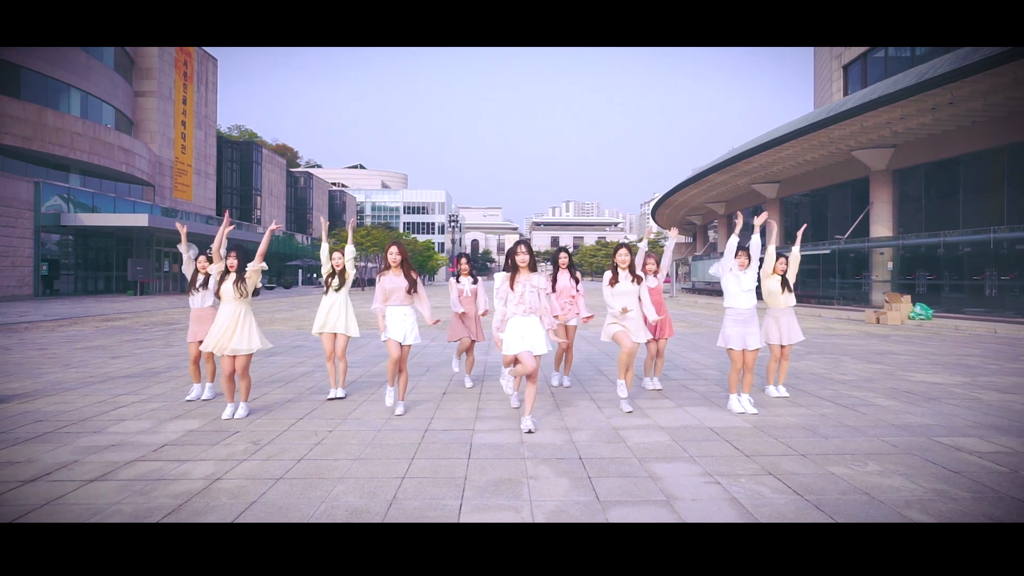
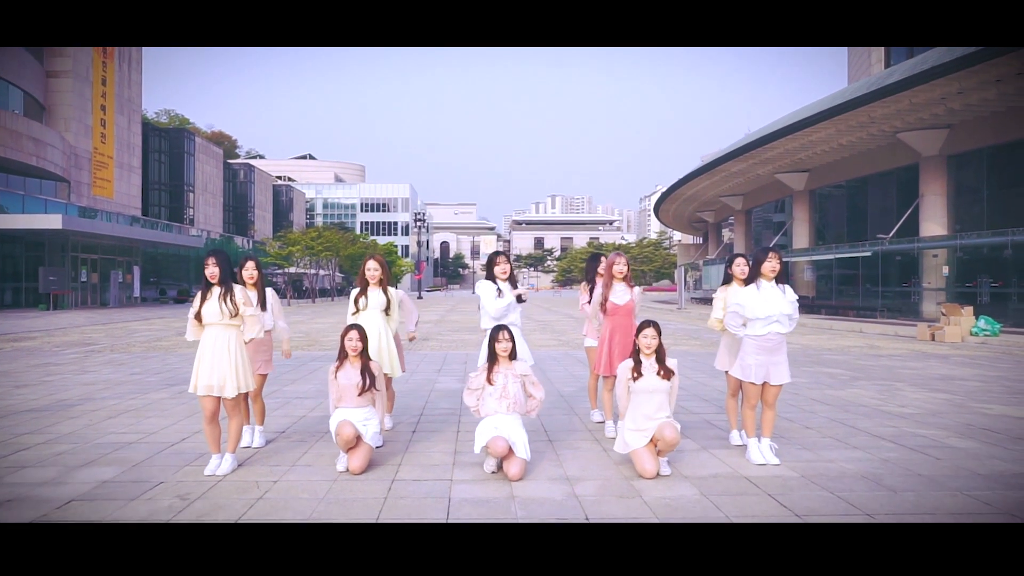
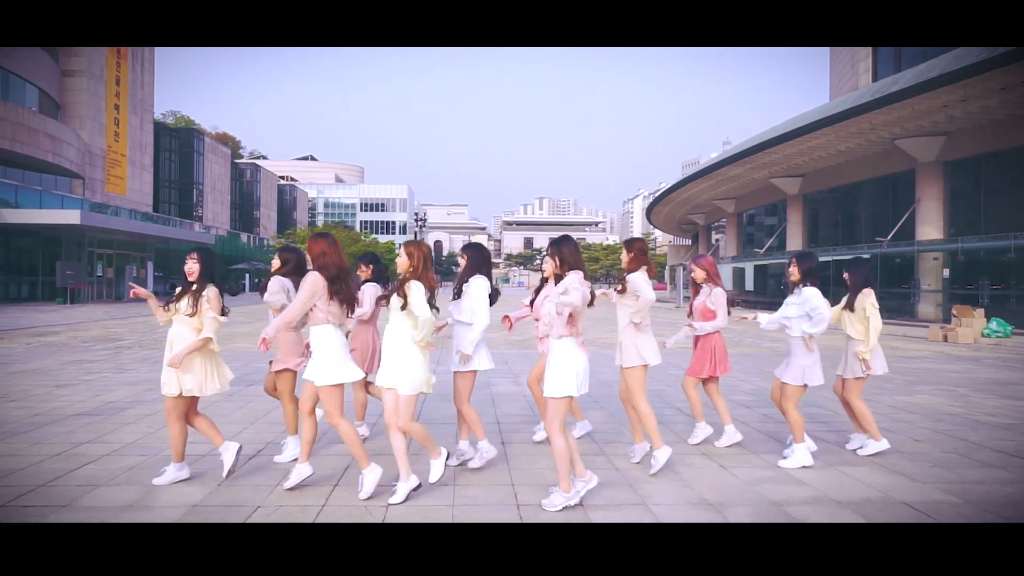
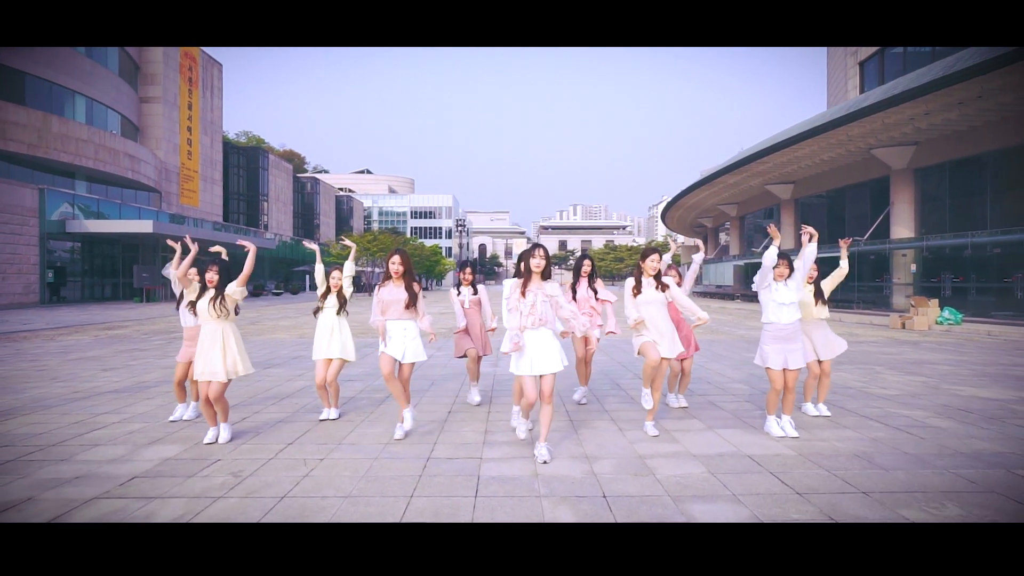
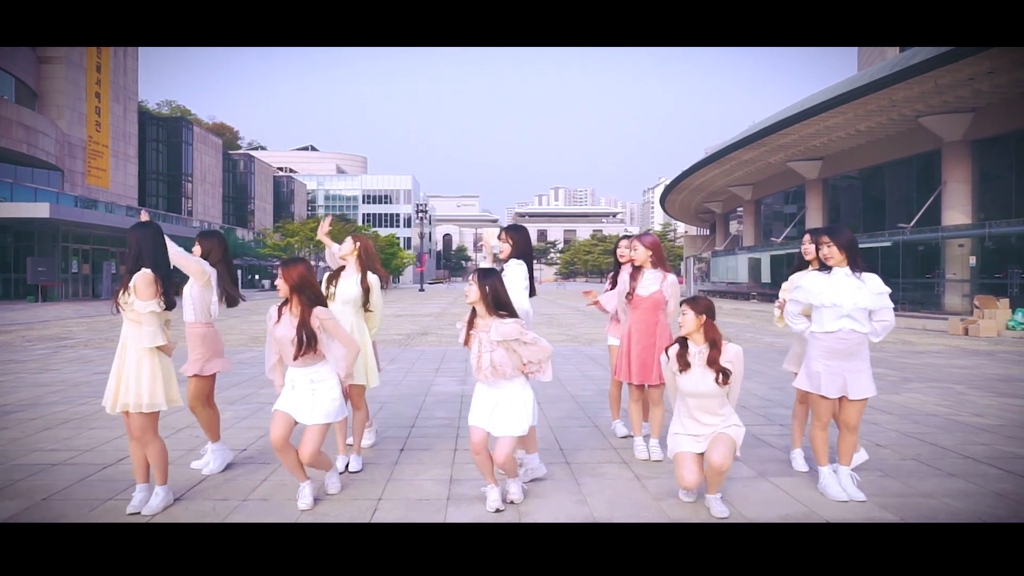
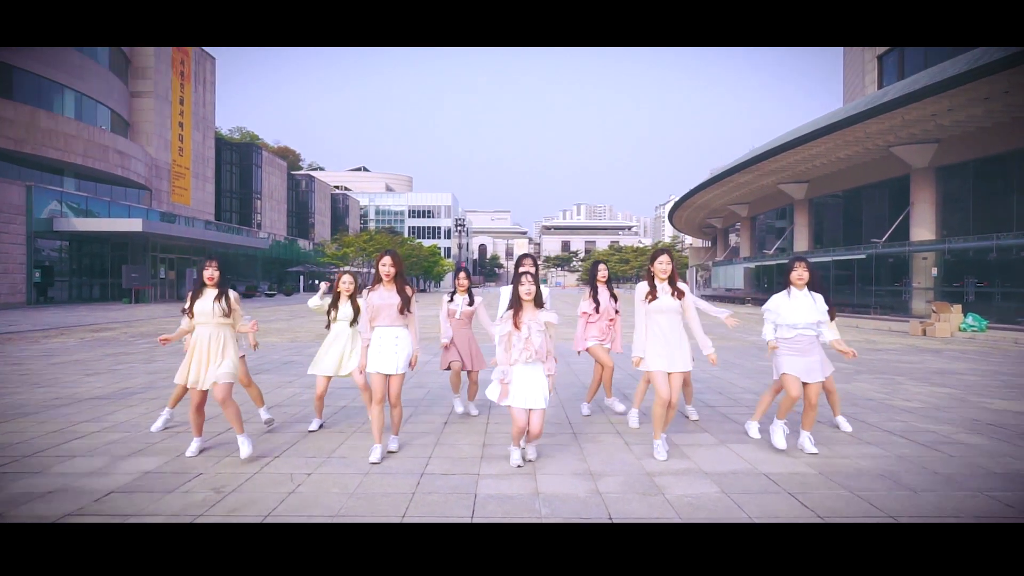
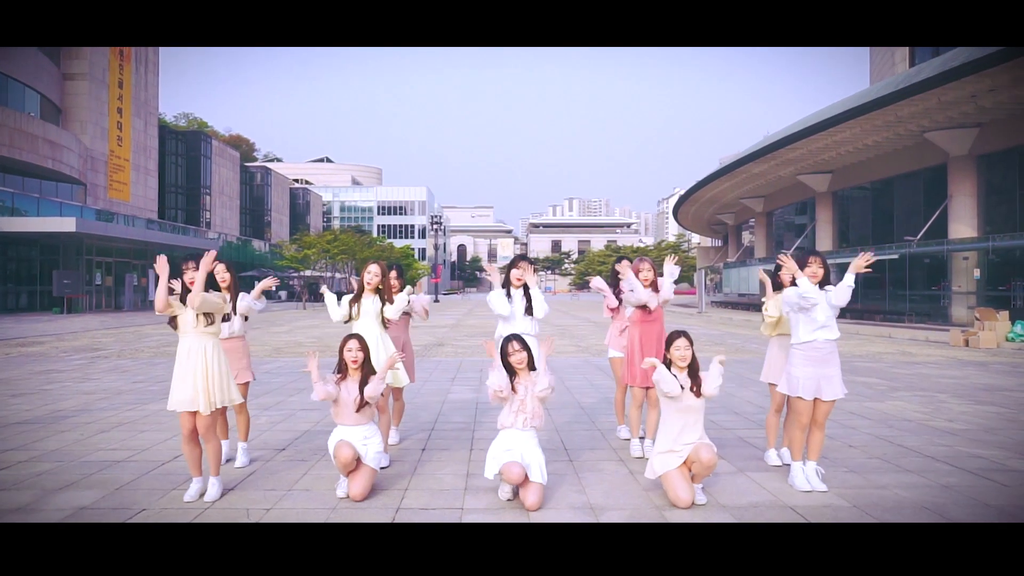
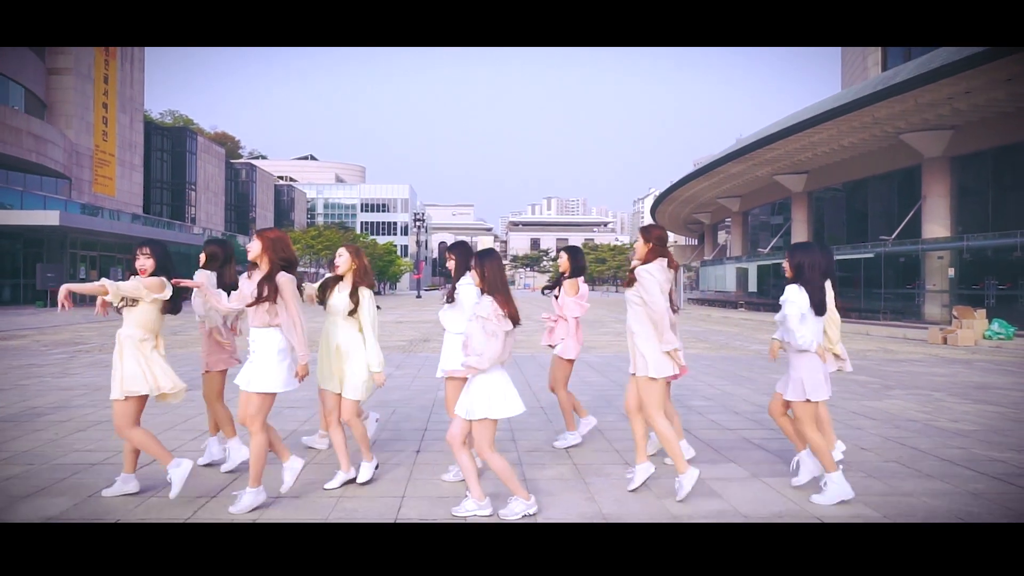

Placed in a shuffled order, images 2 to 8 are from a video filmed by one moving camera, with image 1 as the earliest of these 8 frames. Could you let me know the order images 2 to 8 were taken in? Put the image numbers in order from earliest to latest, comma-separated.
4, 6, 7, 2, 5, 8, 3
